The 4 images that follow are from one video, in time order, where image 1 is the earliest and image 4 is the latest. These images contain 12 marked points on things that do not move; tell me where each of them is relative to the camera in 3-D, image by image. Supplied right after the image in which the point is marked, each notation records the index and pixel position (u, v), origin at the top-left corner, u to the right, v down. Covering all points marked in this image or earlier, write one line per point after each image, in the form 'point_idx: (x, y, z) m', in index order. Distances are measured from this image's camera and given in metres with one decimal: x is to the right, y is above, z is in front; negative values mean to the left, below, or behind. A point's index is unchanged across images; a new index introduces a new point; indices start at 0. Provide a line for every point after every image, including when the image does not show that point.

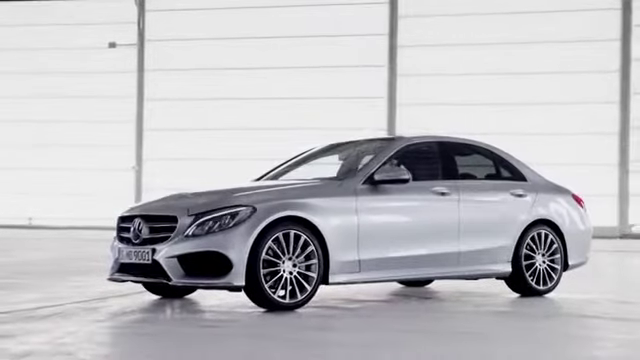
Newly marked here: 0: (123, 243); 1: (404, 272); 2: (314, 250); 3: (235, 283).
0: (-1.4, -0.4, +7.5) m
1: (+0.6, -0.7, +7.7) m
2: (0.0, -0.5, +7.2) m
3: (-0.5, -0.7, +6.9) m
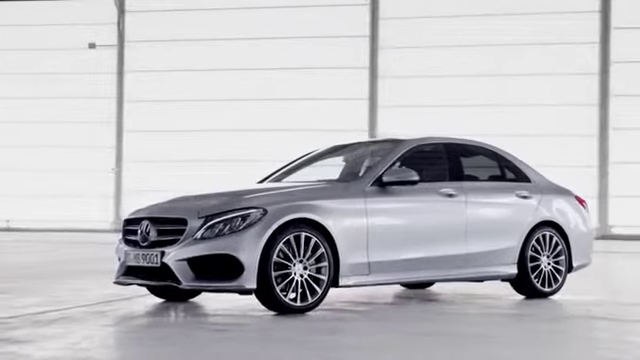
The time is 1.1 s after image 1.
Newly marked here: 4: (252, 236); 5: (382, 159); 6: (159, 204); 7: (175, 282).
0: (-1.3, -0.4, +7.4) m
1: (+0.7, -0.7, +7.7) m
2: (0.0, -0.5, +7.2) m
3: (-0.5, -0.7, +6.9) m
4: (-0.4, -0.4, +6.9) m
5: (+0.5, +0.1, +7.9) m
6: (-1.1, -0.2, +7.4) m
7: (-0.9, -0.7, +7.0) m
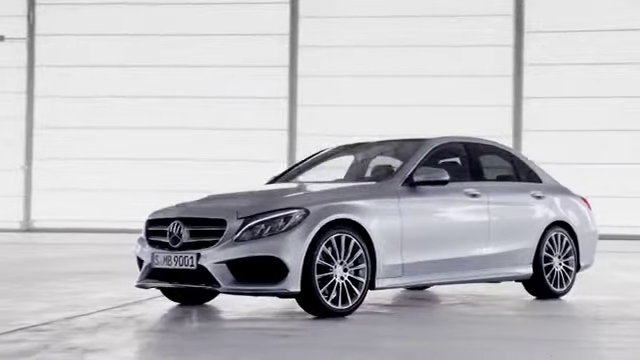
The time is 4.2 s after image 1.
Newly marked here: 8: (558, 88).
0: (-1.1, -0.4, +7.1) m
1: (+0.8, -0.7, +7.5) m
2: (+0.3, -0.5, +7.0) m
3: (-0.2, -0.7, +6.6) m
4: (-0.1, -0.3, +6.6) m
5: (+0.6, +0.1, +7.7) m
6: (-0.9, -0.2, +7.1) m
7: (-0.7, -0.6, +6.7) m
8: (+4.4, +1.6, +19.5) m
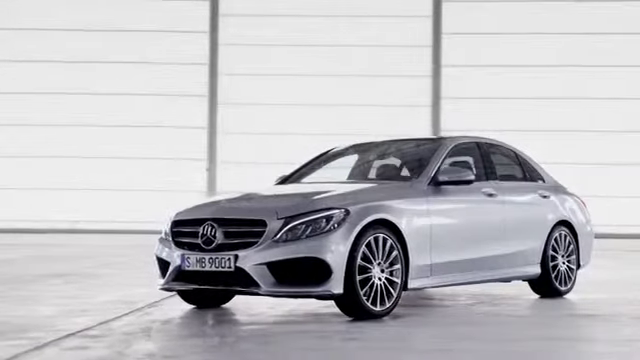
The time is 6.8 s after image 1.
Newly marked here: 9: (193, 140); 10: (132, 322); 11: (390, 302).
0: (-0.8, -0.4, +6.9) m
1: (+1.0, -0.7, +7.5) m
2: (+0.5, -0.5, +6.9) m
3: (+0.1, -0.7, +6.5) m
4: (+0.1, -0.3, +6.5) m
5: (+0.8, +0.2, +7.7) m
6: (-0.7, -0.2, +6.9) m
7: (-0.4, -0.6, +6.5) m
8: (+3.2, +1.6, +19.7) m
9: (-2.4, +0.8, +19.9) m
10: (-1.1, -0.8, +6.5) m
11: (+0.4, -0.8, +6.9) m
